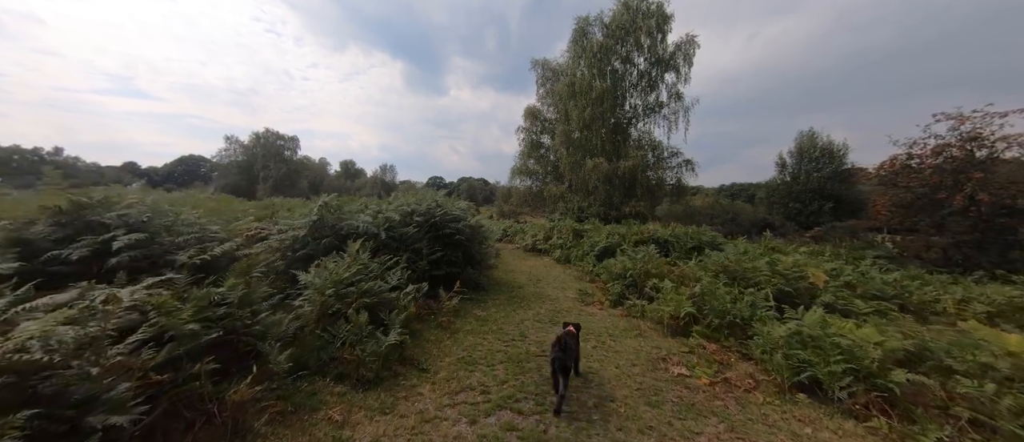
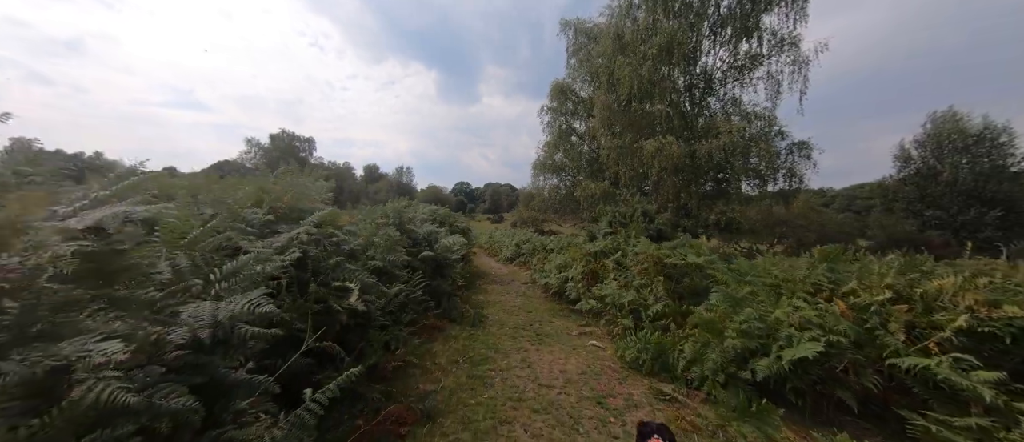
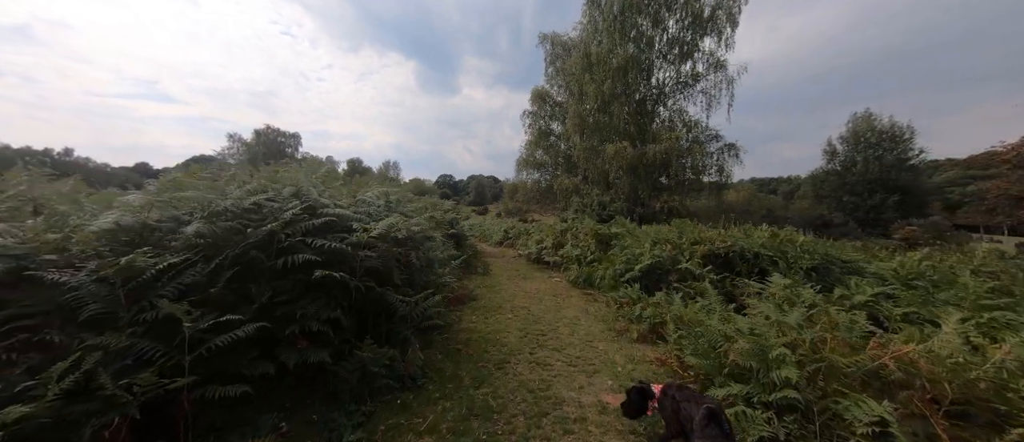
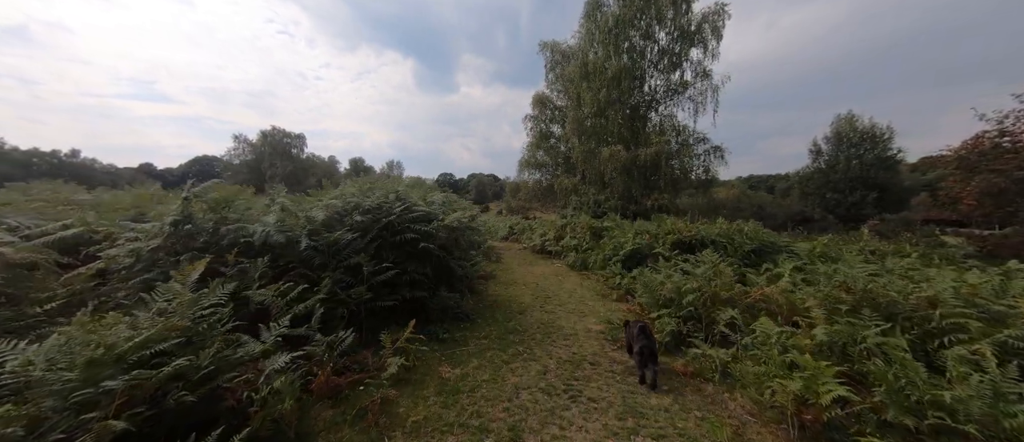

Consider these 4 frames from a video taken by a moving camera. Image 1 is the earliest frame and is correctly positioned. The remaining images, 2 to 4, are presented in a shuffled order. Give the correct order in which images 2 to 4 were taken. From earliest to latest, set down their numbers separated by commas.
4, 3, 2
